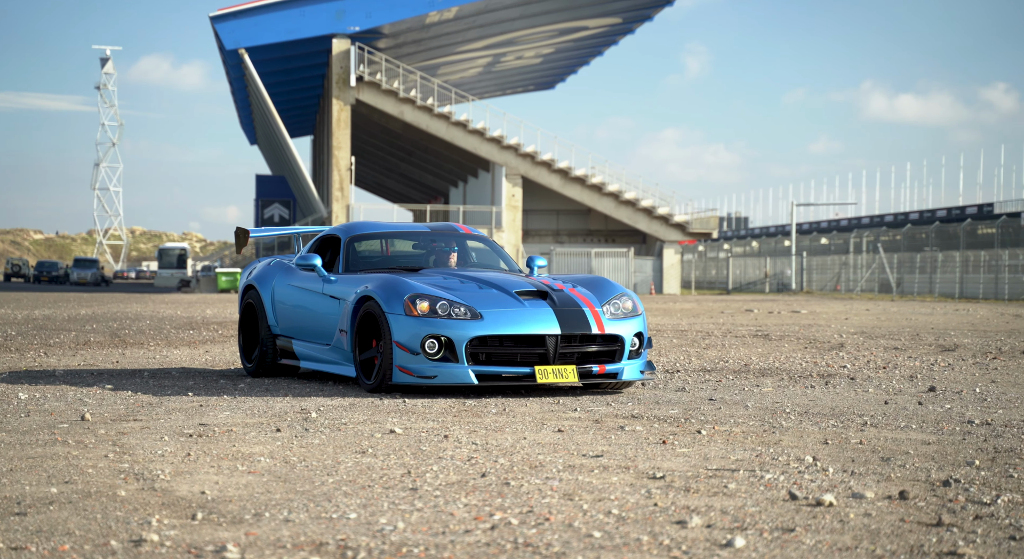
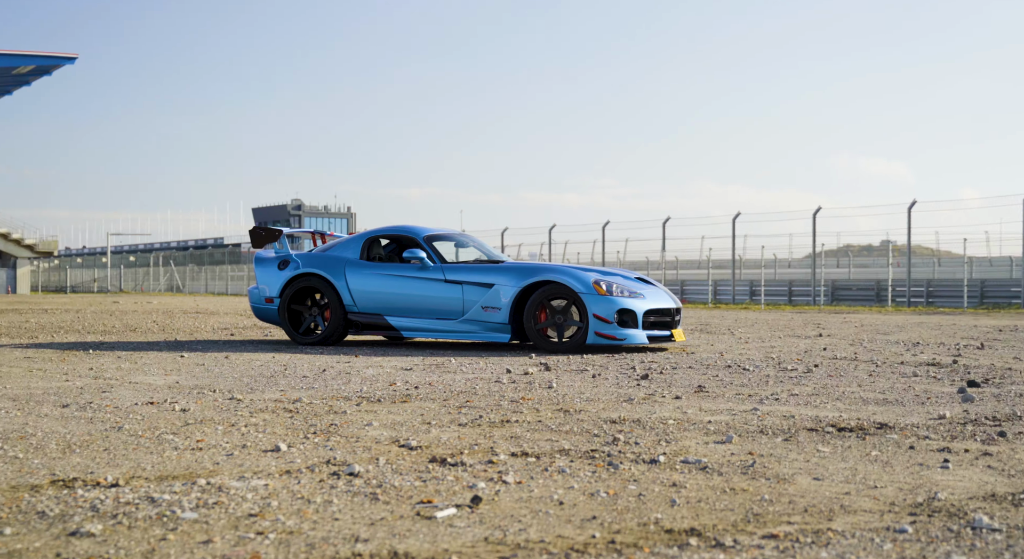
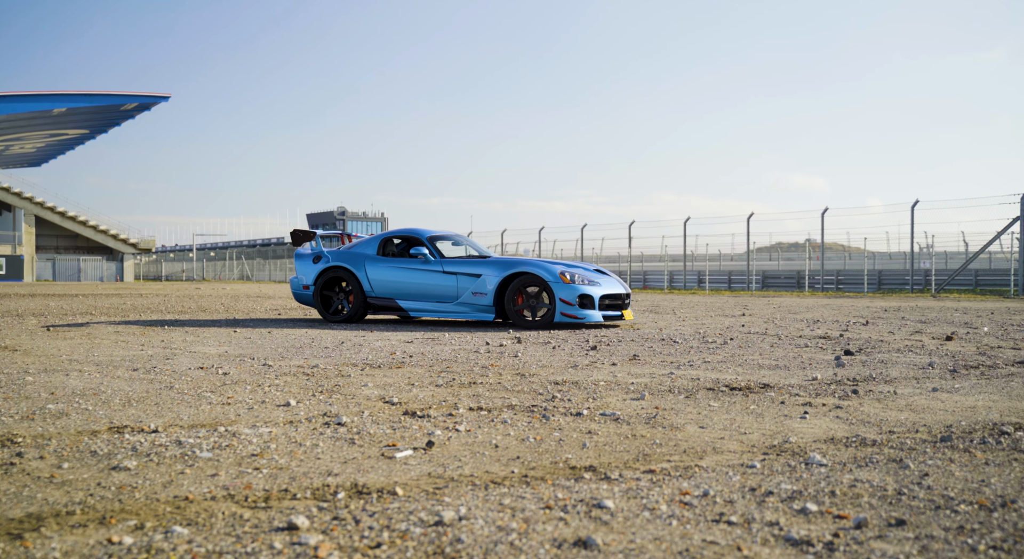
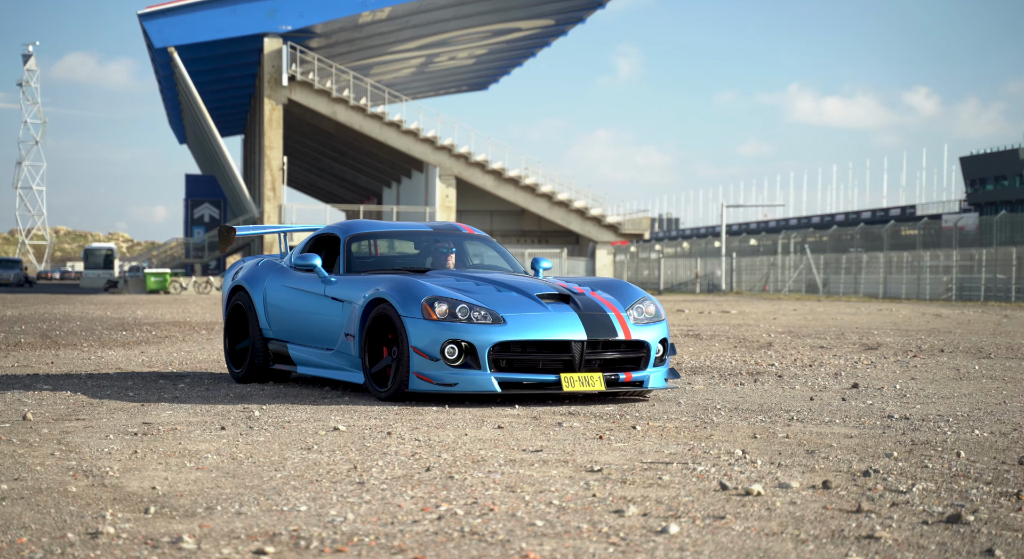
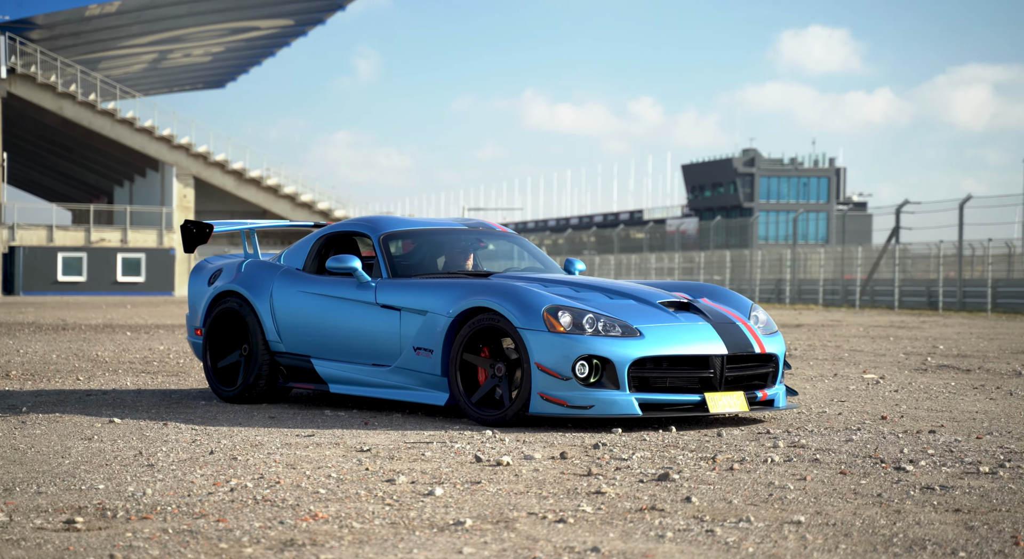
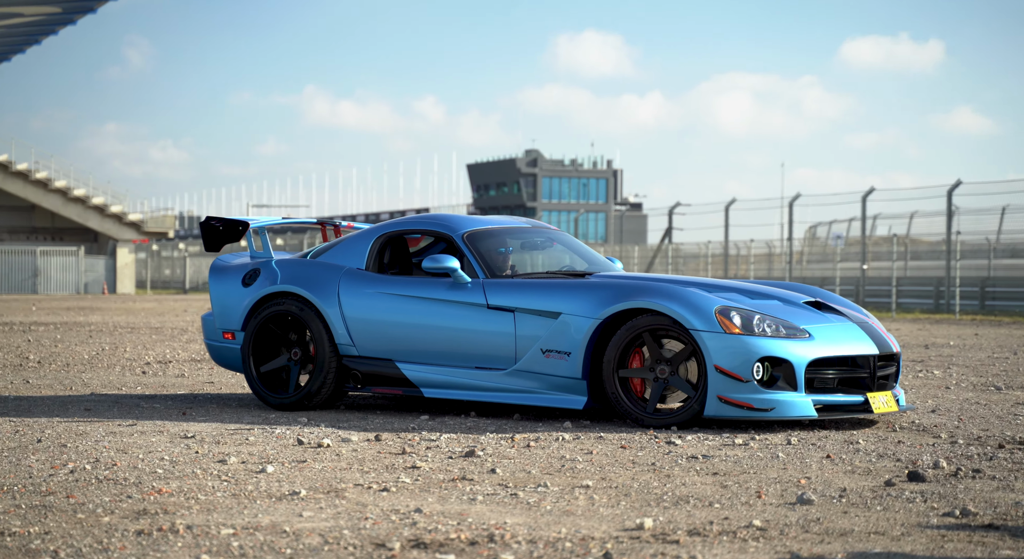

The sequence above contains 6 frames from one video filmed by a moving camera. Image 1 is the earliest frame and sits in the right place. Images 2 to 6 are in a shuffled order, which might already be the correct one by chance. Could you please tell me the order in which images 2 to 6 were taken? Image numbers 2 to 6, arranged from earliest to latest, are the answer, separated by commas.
4, 5, 6, 2, 3
